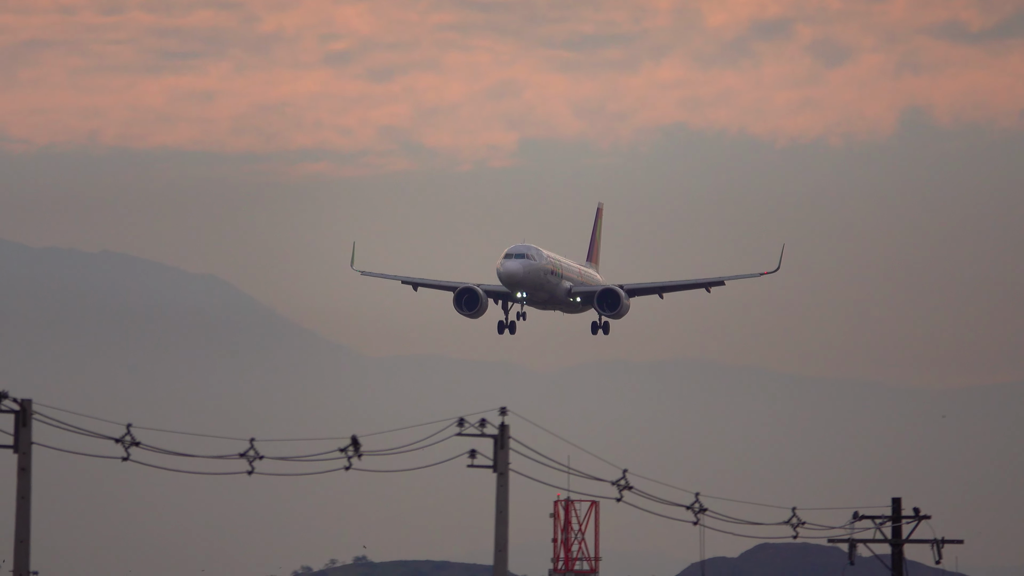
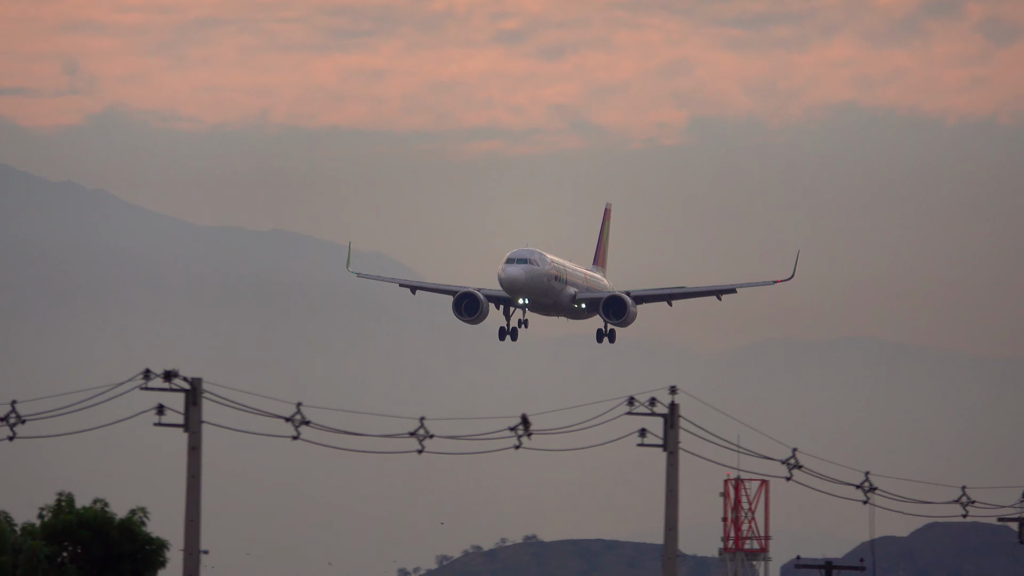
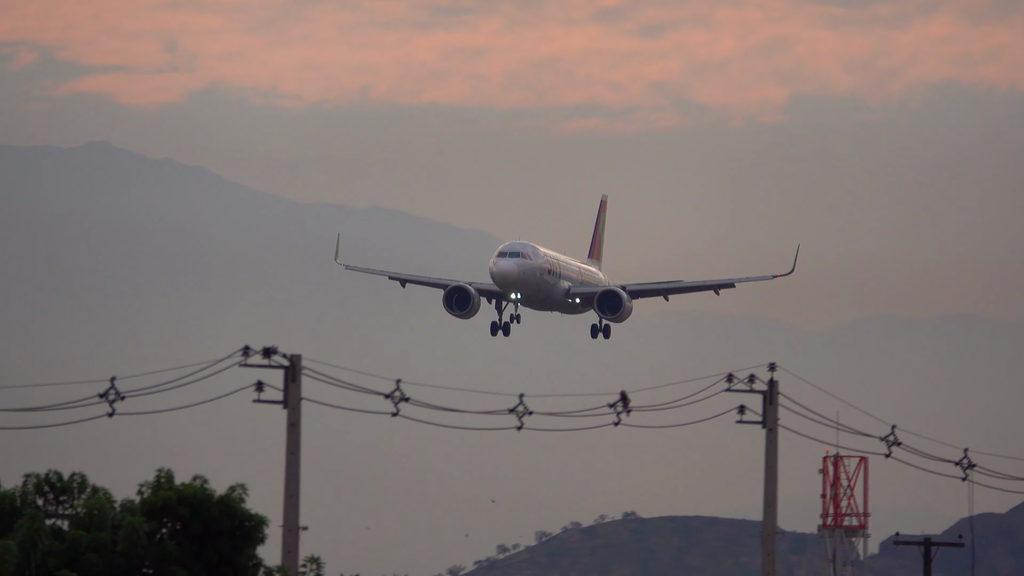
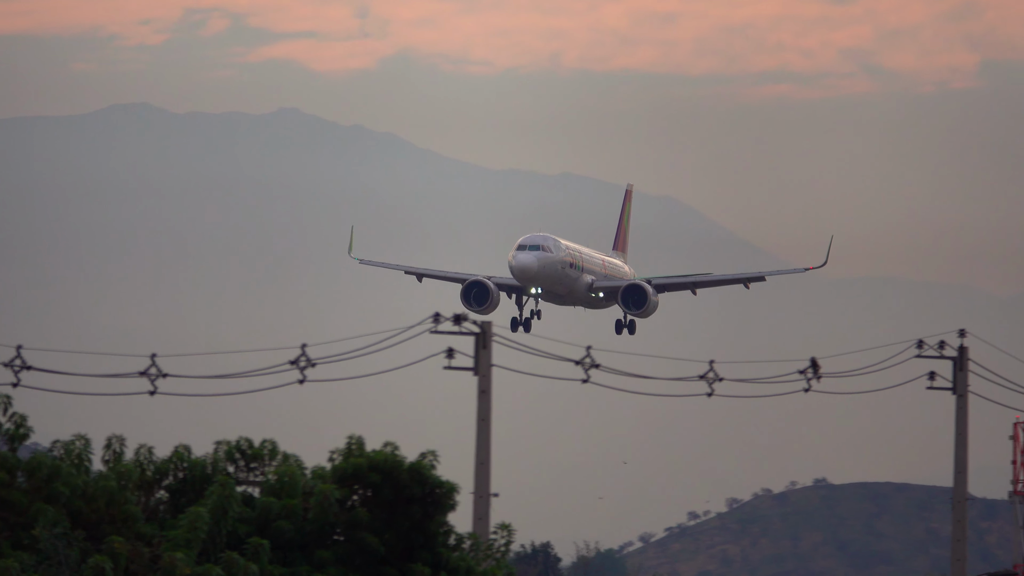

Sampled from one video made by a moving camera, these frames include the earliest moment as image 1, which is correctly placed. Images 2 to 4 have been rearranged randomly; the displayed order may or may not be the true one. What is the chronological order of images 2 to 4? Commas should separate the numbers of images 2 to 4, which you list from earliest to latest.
2, 3, 4
